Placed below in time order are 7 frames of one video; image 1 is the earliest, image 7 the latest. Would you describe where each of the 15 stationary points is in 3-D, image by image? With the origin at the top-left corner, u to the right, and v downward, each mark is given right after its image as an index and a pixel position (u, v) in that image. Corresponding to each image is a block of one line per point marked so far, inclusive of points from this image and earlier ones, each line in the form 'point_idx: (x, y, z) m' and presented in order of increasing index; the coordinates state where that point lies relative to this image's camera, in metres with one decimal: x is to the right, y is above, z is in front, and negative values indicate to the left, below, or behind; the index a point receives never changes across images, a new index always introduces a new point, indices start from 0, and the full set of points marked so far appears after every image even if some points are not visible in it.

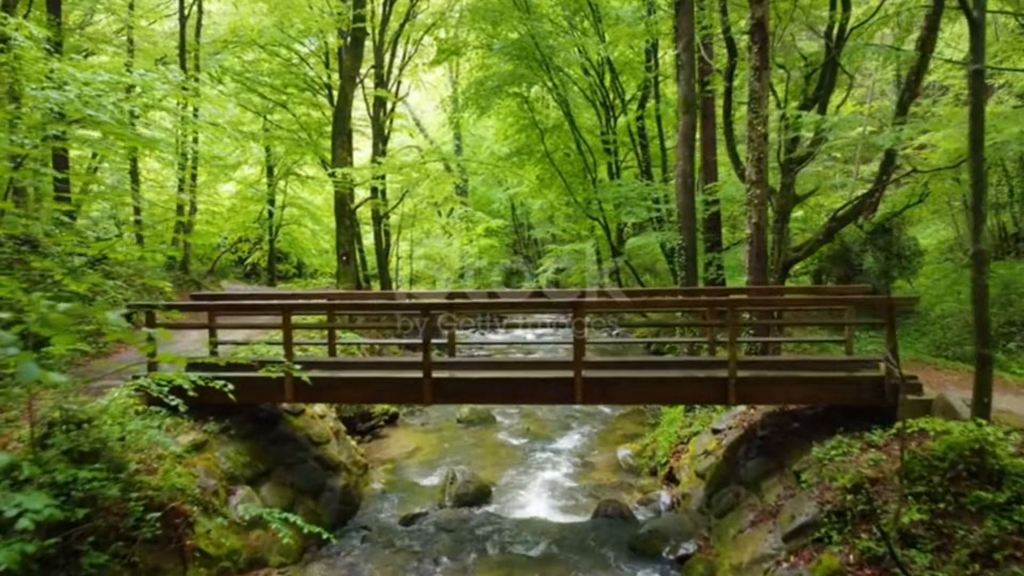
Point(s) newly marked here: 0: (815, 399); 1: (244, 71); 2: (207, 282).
0: (+2.0, -0.7, +5.4) m
1: (-5.6, +4.5, +17.1) m
2: (-6.0, +0.2, +16.1) m
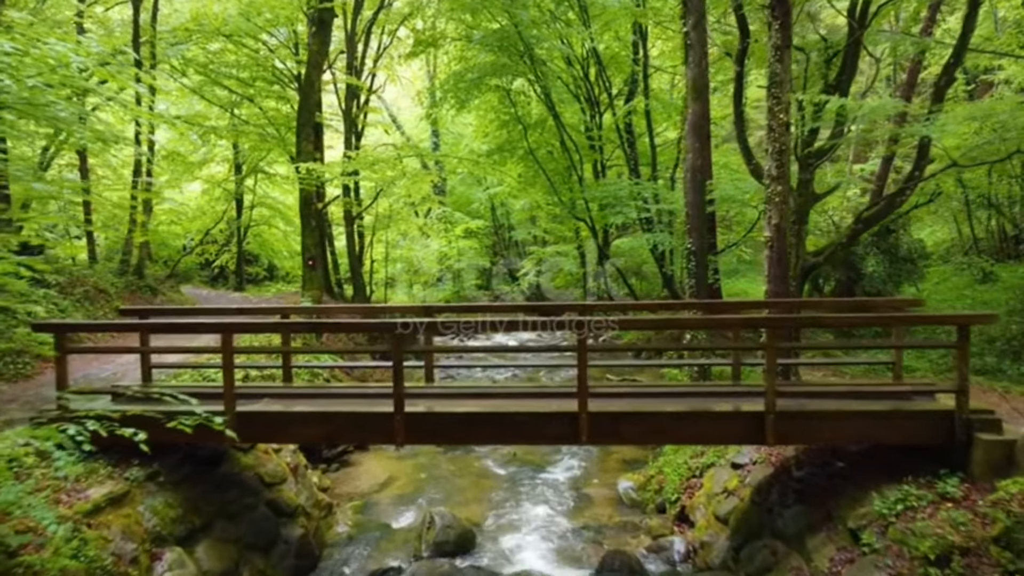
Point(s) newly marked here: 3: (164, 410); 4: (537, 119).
0: (+1.9, -0.8, +4.5) m
1: (-5.9, +4.4, +16.0) m
2: (-6.4, +0.1, +15.0) m
3: (-2.1, -0.7, +4.8) m
4: (+0.5, +3.4, +16.4) m
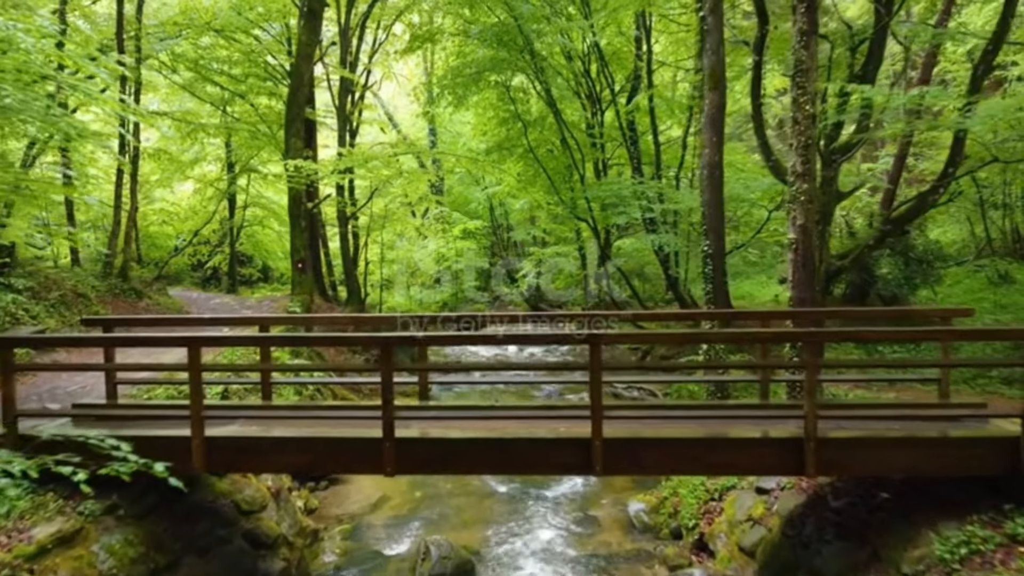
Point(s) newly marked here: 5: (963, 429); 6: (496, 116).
0: (+2.0, -0.9, +3.9) m
1: (-6.0, +4.4, +15.4) m
2: (-6.4, 0.0, +14.4) m
3: (-2.1, -0.8, +4.3) m
4: (+0.5, +3.3, +15.9) m
5: (+2.3, -0.7, +4.2) m
6: (-0.3, +3.3, +16.0) m
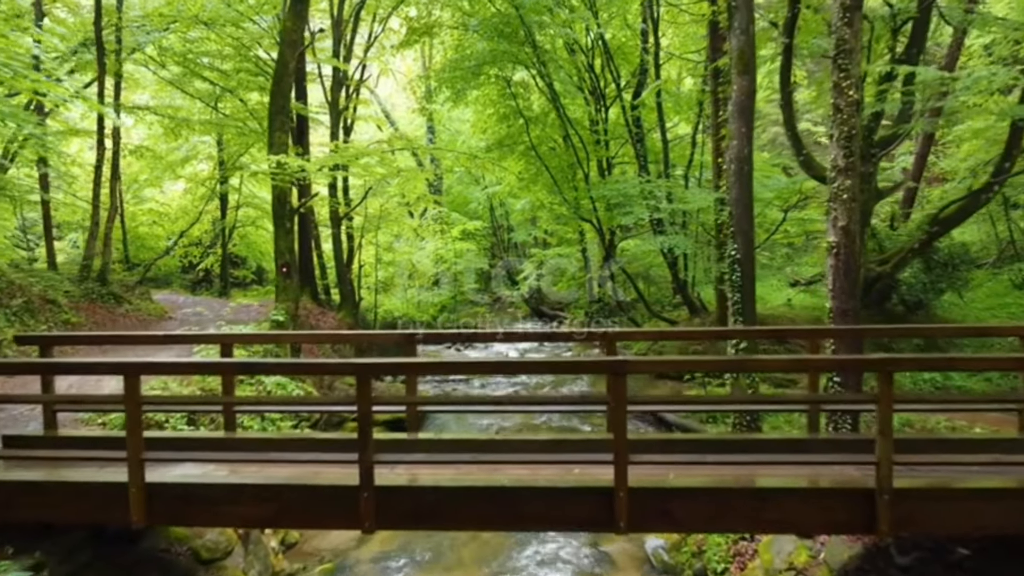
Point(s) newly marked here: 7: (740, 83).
0: (+2.0, -0.9, +3.2) m
1: (-5.9, +4.3, +14.7) m
2: (-6.3, -0.1, +13.7) m
3: (-2.0, -0.8, +3.6) m
4: (+0.5, +3.3, +15.2) m
5: (+2.3, -0.8, +3.4) m
6: (-0.3, +3.3, +15.3) m
7: (+1.6, +1.4, +5.7) m
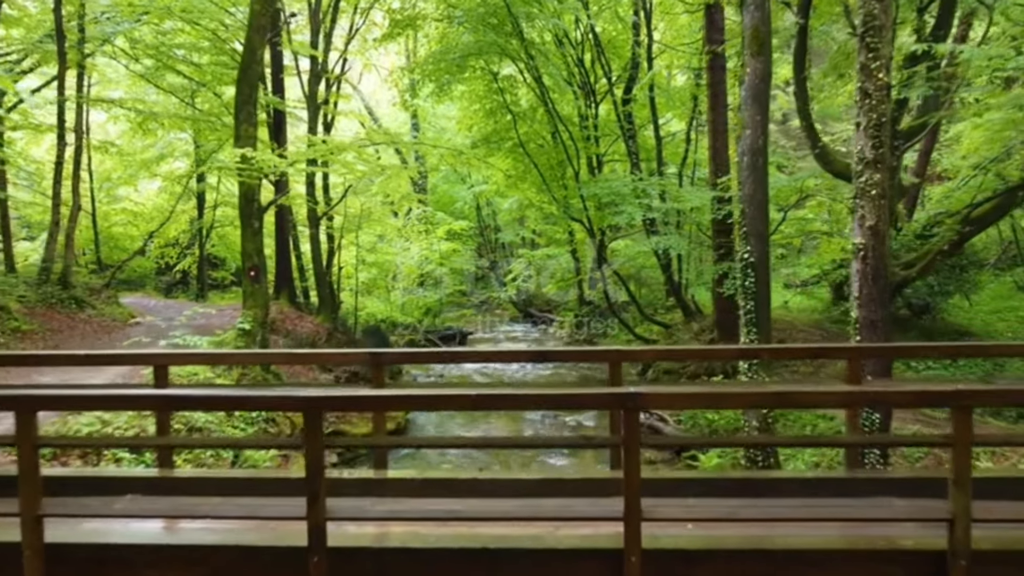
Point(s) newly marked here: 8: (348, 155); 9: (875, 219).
0: (+1.9, -1.0, +2.6) m
1: (-6.2, +4.2, +14.0) m
2: (-6.6, -0.1, +13.0) m
3: (-2.1, -0.9, +2.9) m
4: (+0.3, +3.2, +14.6) m
5: (+2.3, -0.8, +2.9) m
6: (-0.5, +3.2, +14.6) m
7: (+1.5, +1.4, +5.1) m
8: (-2.6, +2.1, +13.1) m
9: (+2.1, +0.4, +4.6) m
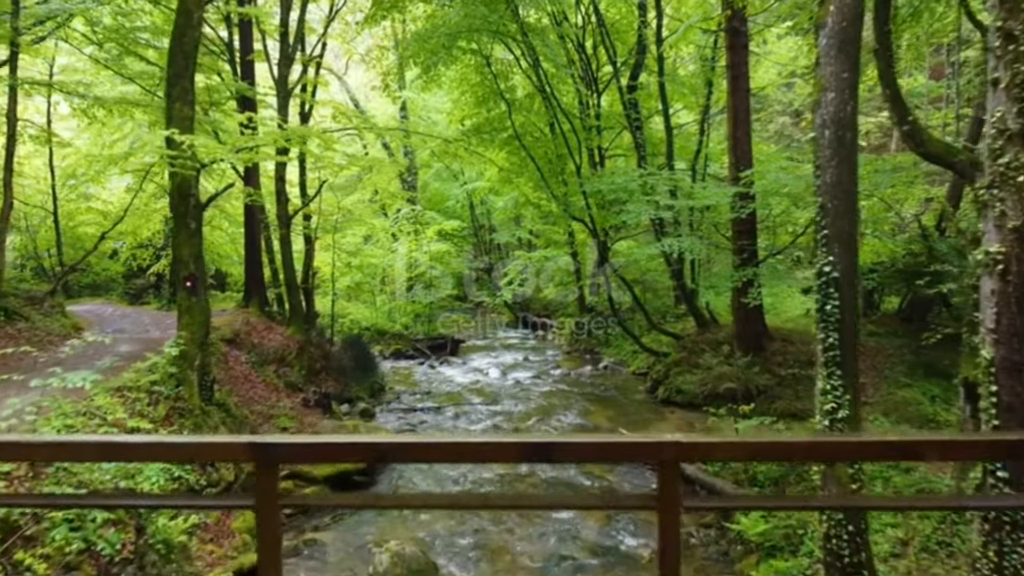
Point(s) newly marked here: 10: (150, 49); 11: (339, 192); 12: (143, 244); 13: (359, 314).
0: (+1.9, -1.1, +1.2) m
1: (-6.3, +4.1, +12.6) m
2: (-6.6, -0.2, +11.5) m
3: (-2.1, -1.0, +1.5) m
4: (+0.2, +3.1, +13.1) m
5: (+2.2, -0.9, +1.4) m
6: (-0.6, +3.1, +13.2) m
7: (+1.4, +1.3, +3.7) m
8: (-2.7, +2.0, +11.6) m
9: (+2.0, +0.3, +3.2) m
10: (-5.8, +3.8, +12.8) m
11: (-2.9, +1.6, +13.6) m
12: (-8.7, +1.0, +18.9) m
13: (-3.1, -0.5, +16.3) m
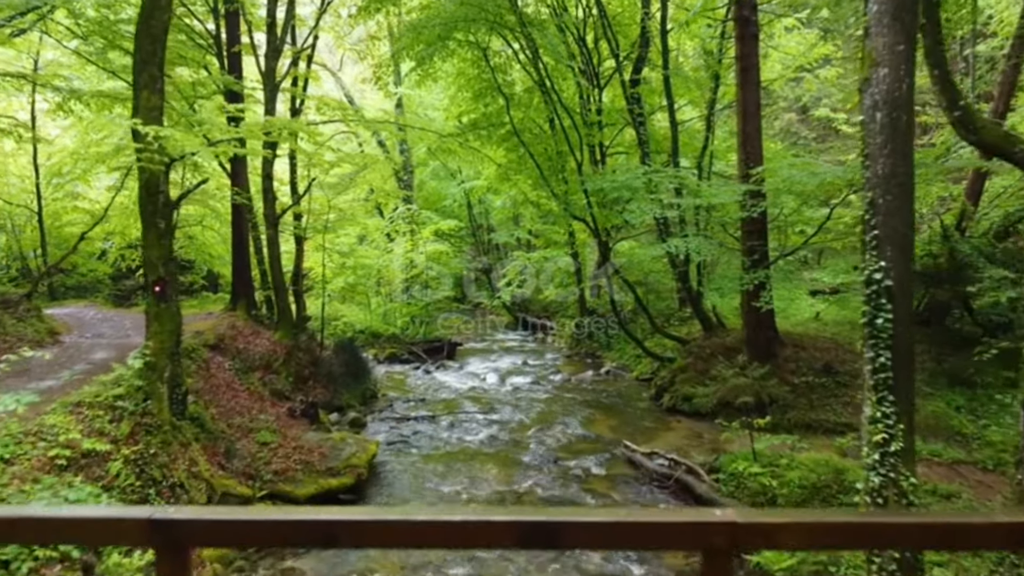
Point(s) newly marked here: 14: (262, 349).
0: (+1.9, -1.1, +0.7) m
1: (-6.3, +4.1, +12.0) m
2: (-6.7, -0.3, +11.0) m
3: (-2.2, -1.0, +1.0) m
4: (+0.1, +3.1, +12.6) m
5: (+2.2, -1.0, +0.9) m
6: (-0.7, +3.1, +12.7) m
7: (+1.4, +1.2, +3.1) m
8: (-2.7, +2.0, +11.1) m
9: (+2.0, +0.2, +2.7) m
10: (-5.8, +3.8, +12.3) m
11: (-2.9, +1.6, +13.1) m
12: (-8.7, +1.0, +18.3) m
13: (-3.1, -0.6, +15.8) m
14: (-3.3, -0.8, +10.7) m
